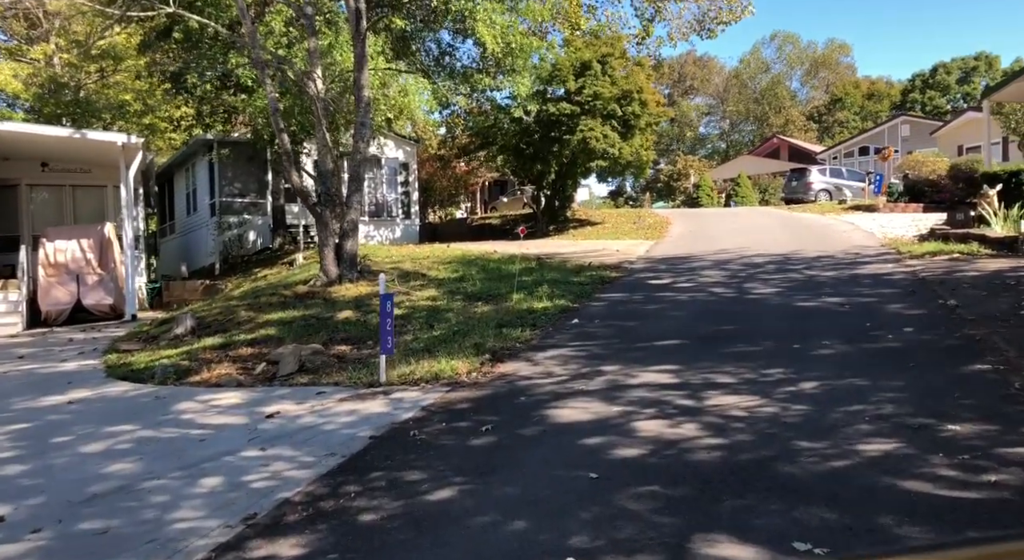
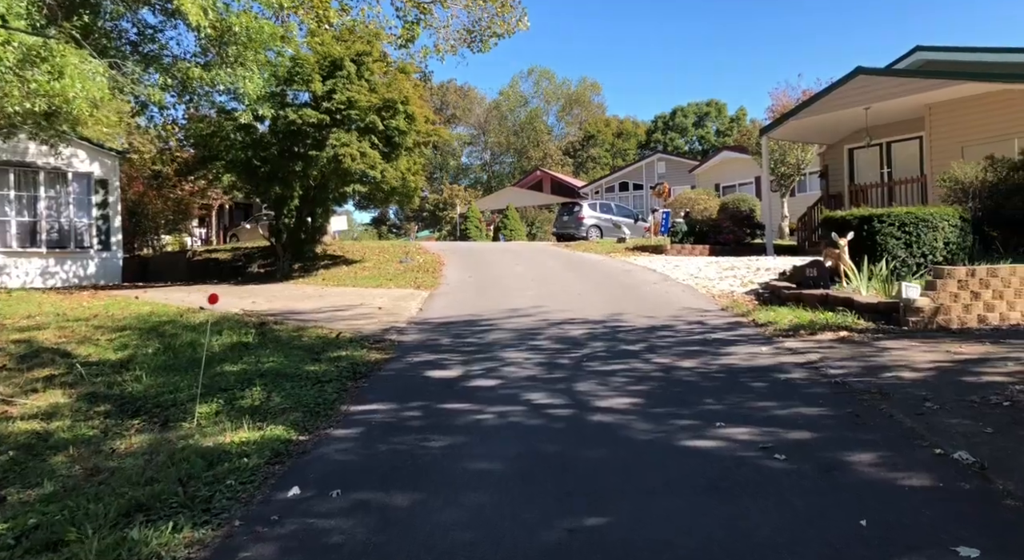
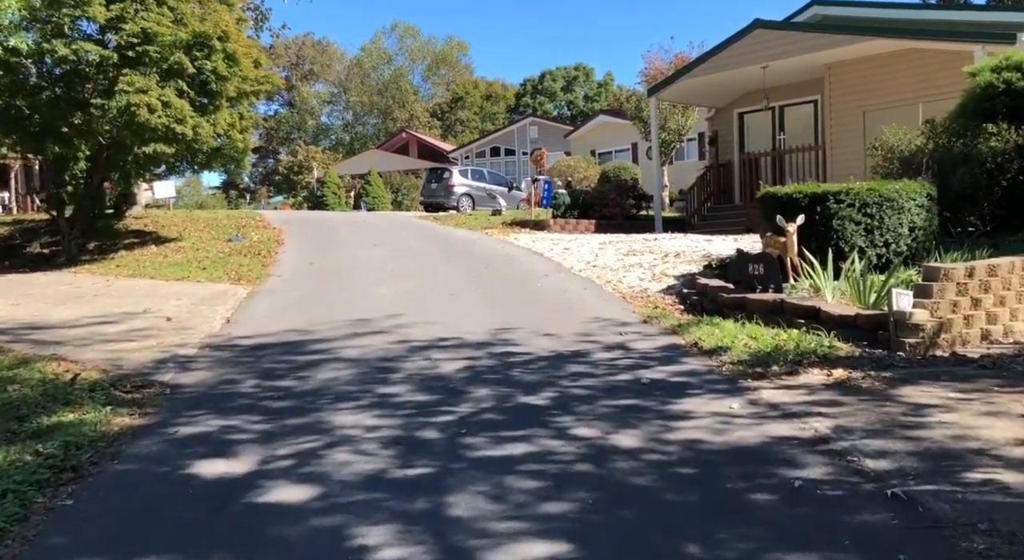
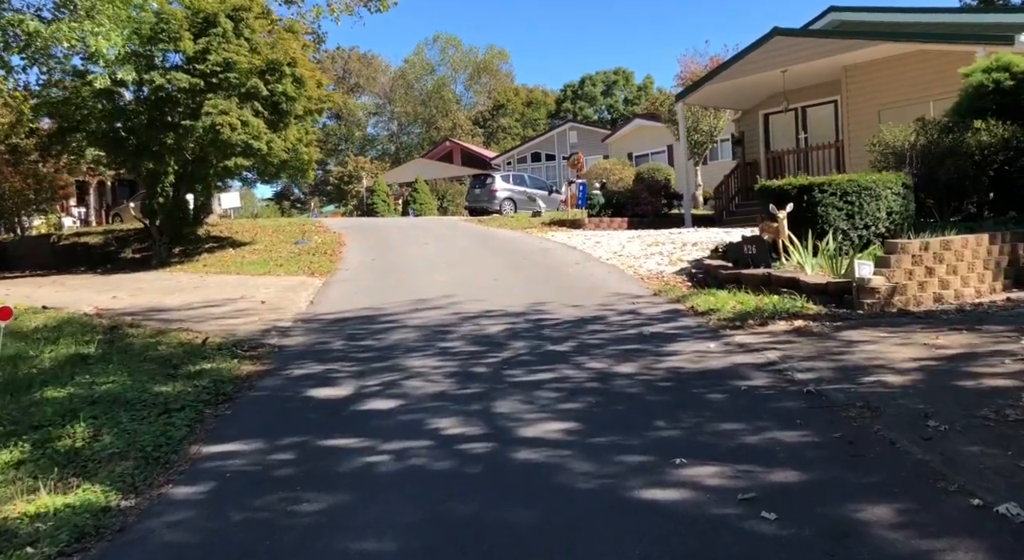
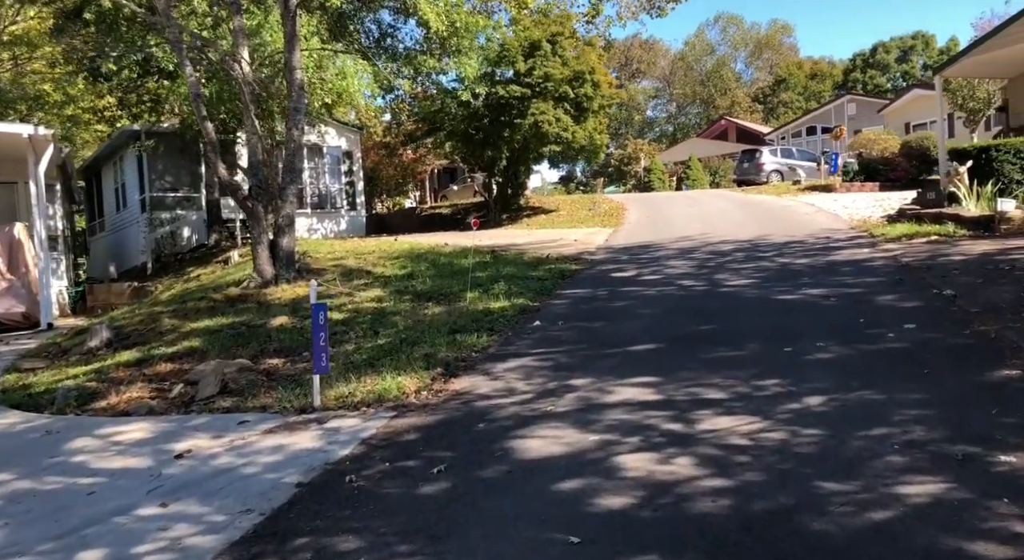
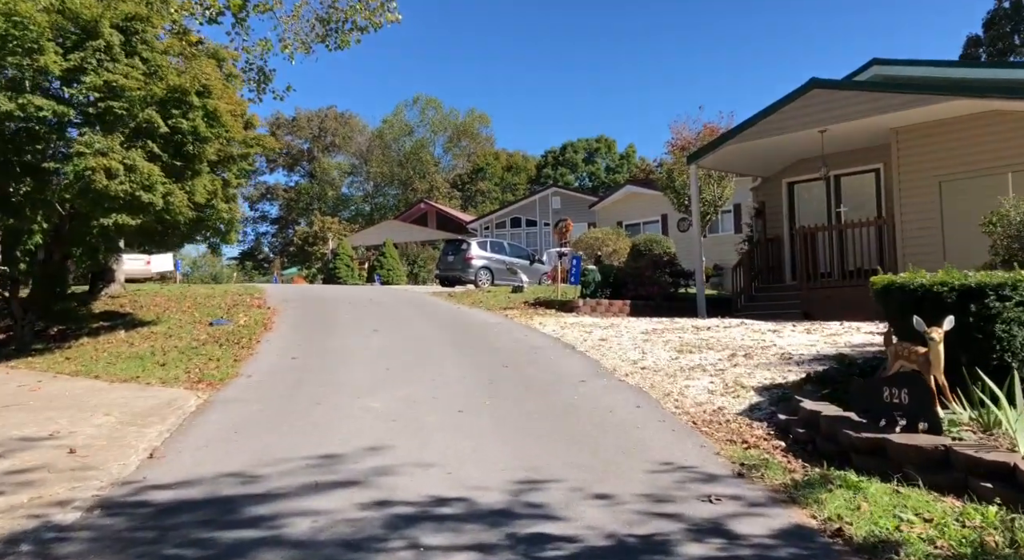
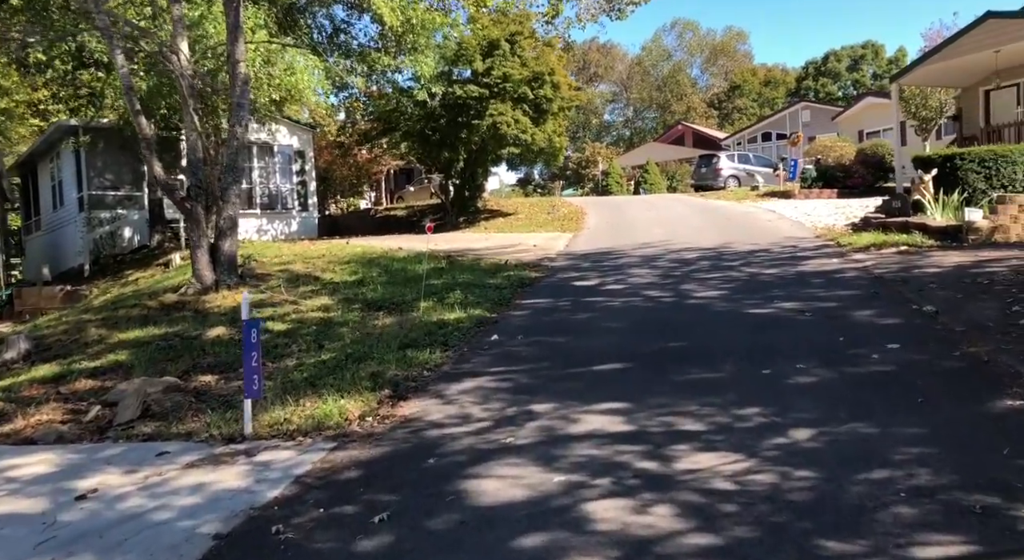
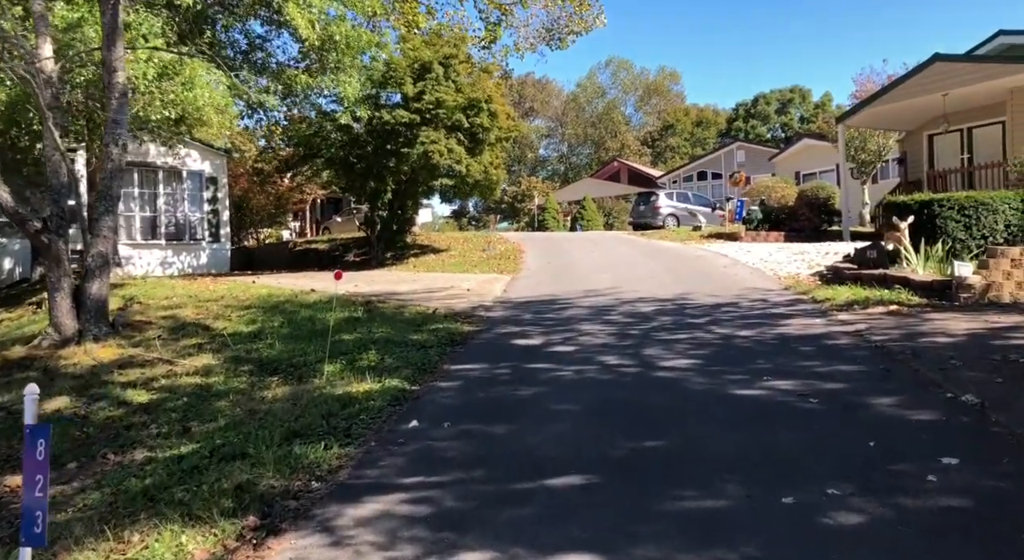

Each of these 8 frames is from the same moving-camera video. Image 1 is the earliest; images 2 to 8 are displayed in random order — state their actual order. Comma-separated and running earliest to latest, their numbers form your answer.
5, 7, 8, 2, 4, 3, 6
